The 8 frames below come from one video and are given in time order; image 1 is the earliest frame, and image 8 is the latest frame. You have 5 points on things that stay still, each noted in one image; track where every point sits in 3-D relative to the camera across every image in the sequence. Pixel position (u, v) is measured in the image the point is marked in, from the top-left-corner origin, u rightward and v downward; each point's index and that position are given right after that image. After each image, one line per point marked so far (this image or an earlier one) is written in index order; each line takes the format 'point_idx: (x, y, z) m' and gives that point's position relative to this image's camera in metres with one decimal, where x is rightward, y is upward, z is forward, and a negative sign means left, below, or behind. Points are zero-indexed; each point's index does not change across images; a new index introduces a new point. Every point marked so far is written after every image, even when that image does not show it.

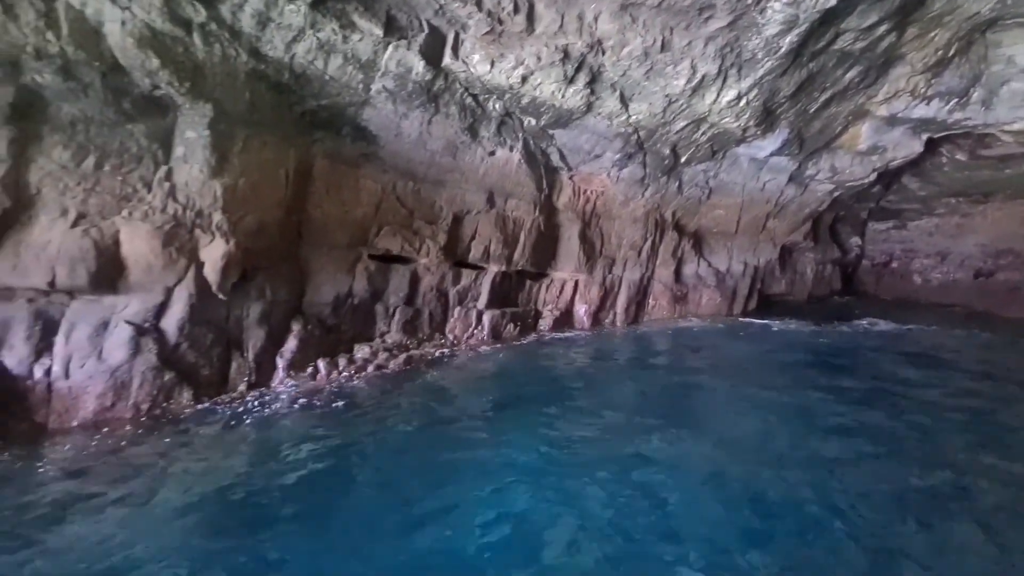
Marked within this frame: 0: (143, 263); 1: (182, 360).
0: (-5.4, +0.3, +7.0) m
1: (-5.1, -1.1, +7.2) m
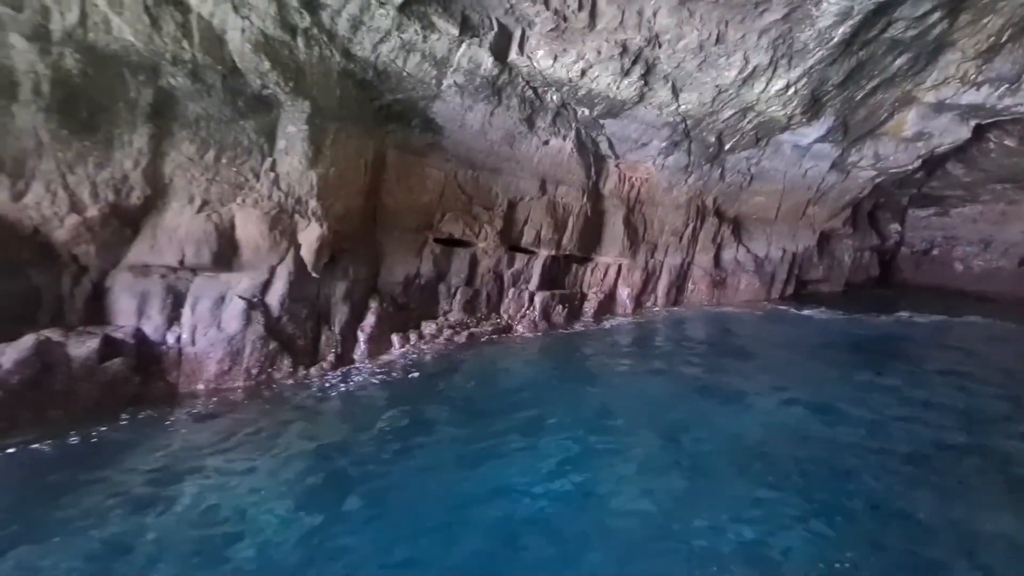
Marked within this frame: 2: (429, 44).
0: (-4.3, +0.7, +7.9) m
1: (-4.0, -0.7, +8.1) m
2: (-1.5, +4.5, +8.8) m
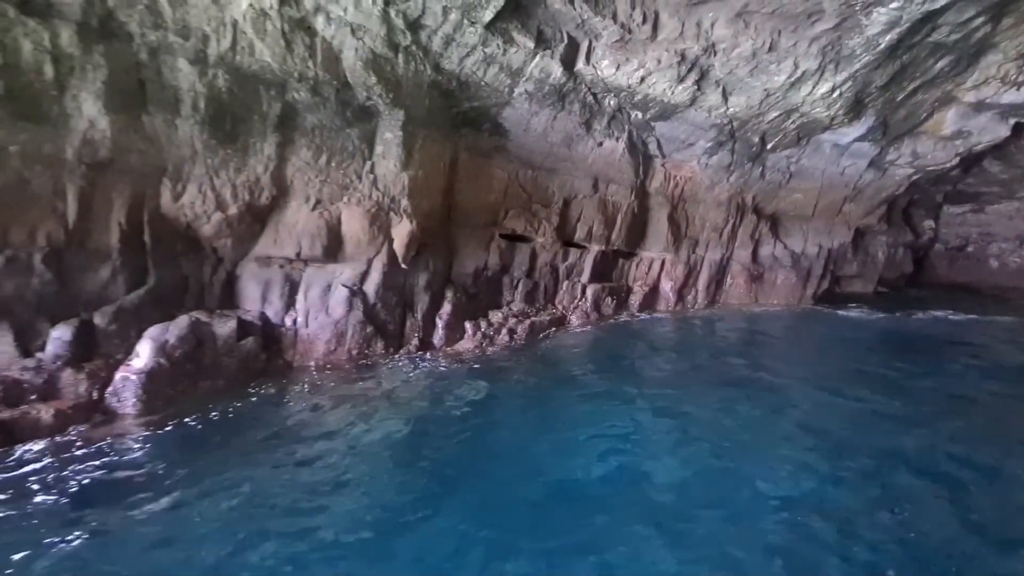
0: (-2.9, +0.9, +8.9) m
1: (-2.6, -0.6, +9.1) m
2: (-0.1, +4.6, +9.7) m
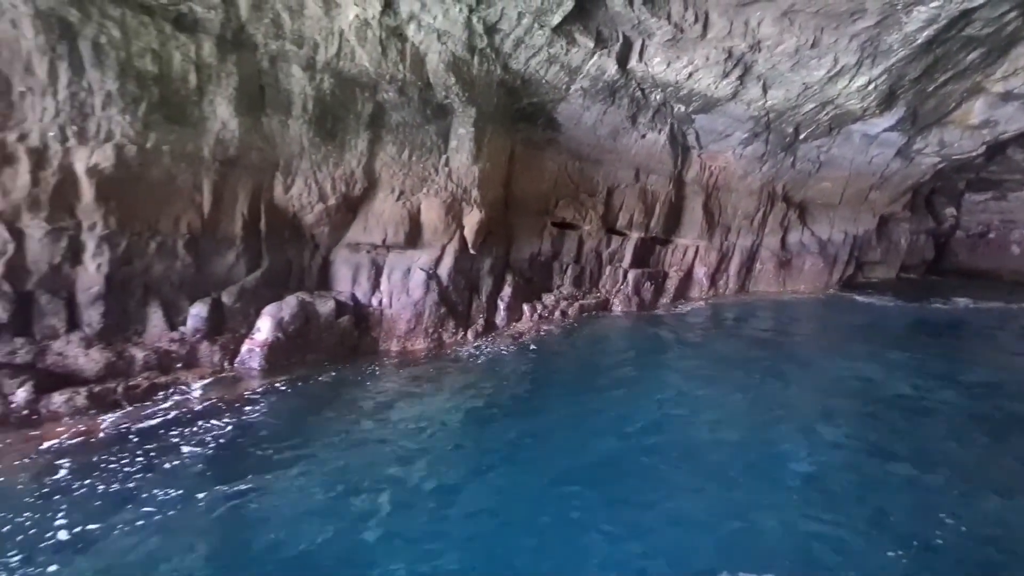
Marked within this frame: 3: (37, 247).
0: (-1.6, +1.2, +9.7) m
1: (-1.3, -0.2, +10.0) m
2: (+1.2, +5.0, +10.4) m
3: (-6.0, +0.5, +6.1) m
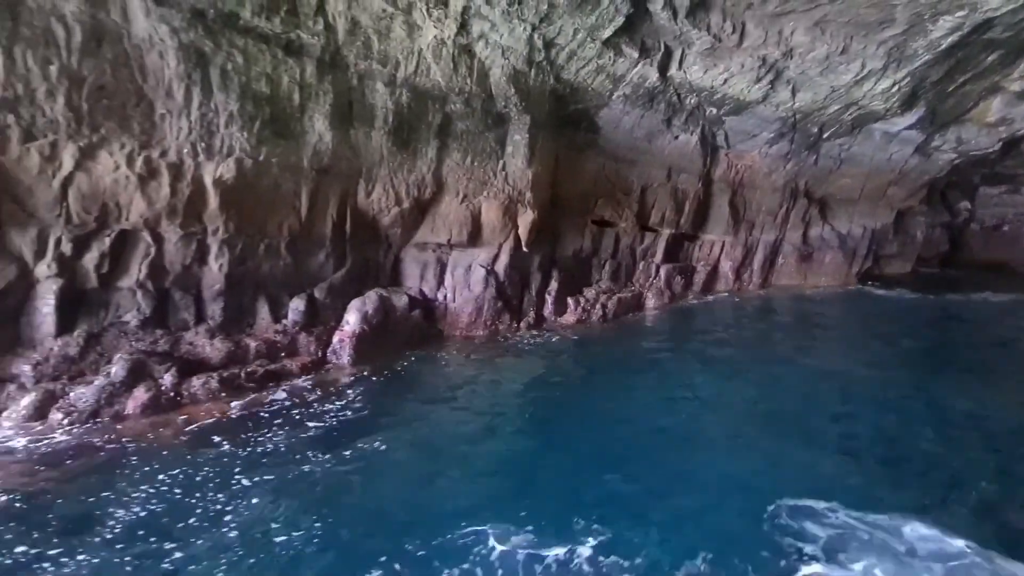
0: (-0.5, +1.3, +10.5) m
1: (-0.2, -0.1, +10.8) m
2: (+2.4, +5.1, +11.1) m
3: (-4.9, +0.5, +7.0) m
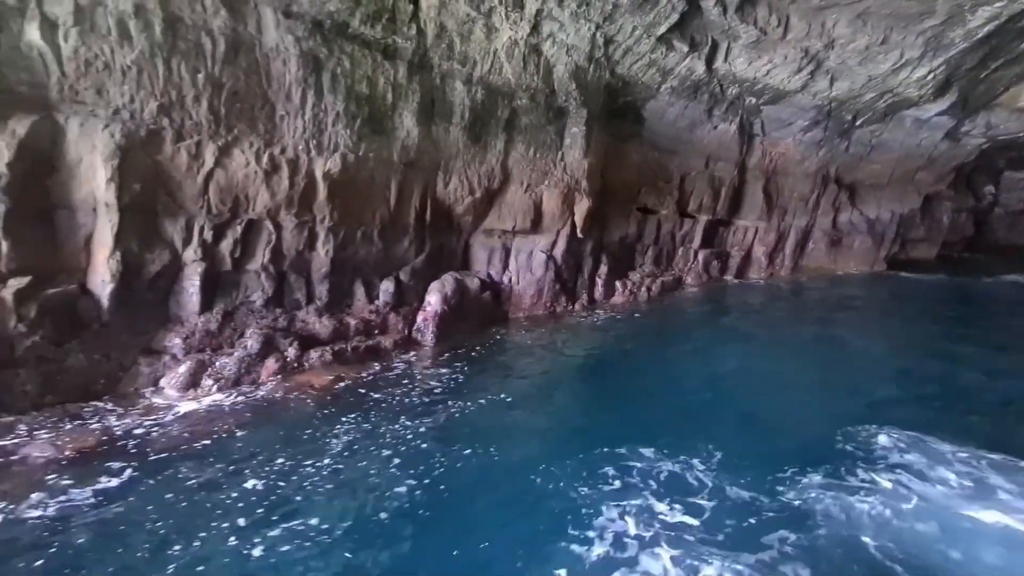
0: (+0.9, +1.7, +11.2) m
1: (+1.2, +0.3, +11.6) m
2: (+3.7, +5.5, +11.7) m
3: (-3.6, +0.8, +7.8) m
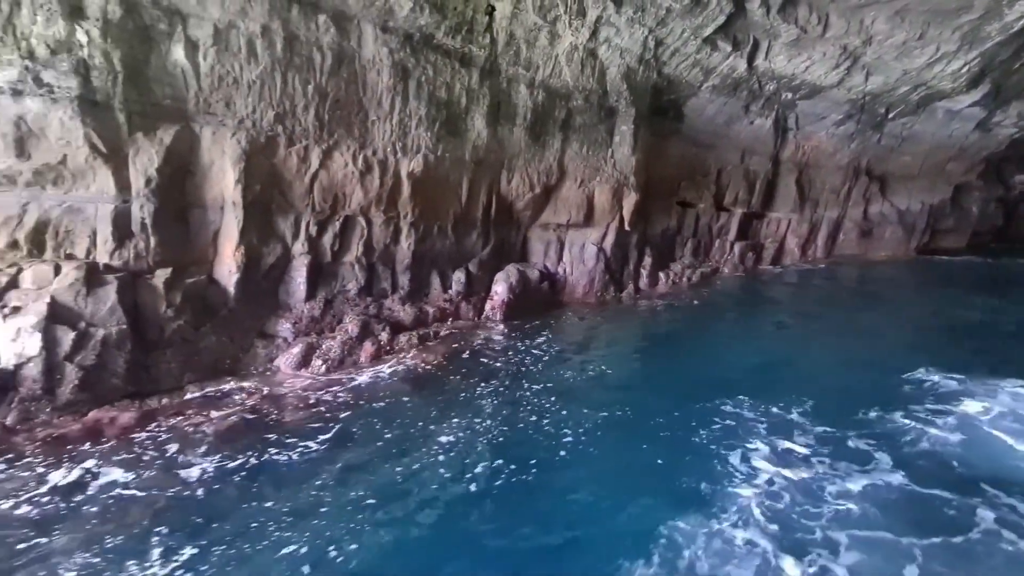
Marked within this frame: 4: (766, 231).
0: (+2.2, +1.9, +11.8) m
1: (+2.5, +0.5, +12.2) m
2: (+5.0, +5.8, +12.2) m
3: (-2.4, +1.0, +8.5) m
4: (+9.4, +2.1, +17.9) m
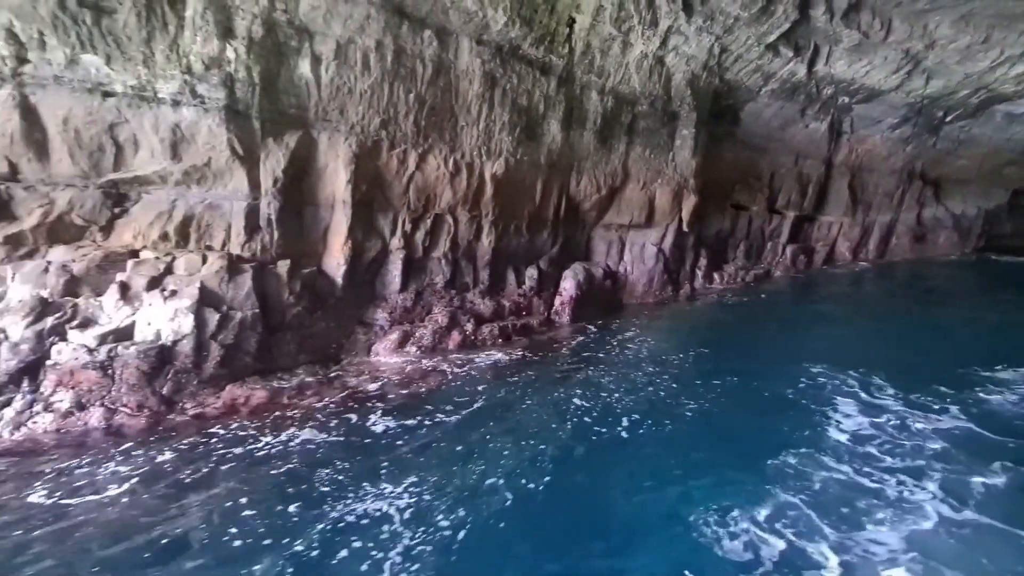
0: (+3.8, +2.0, +12.2) m
1: (+4.1, +0.5, +12.6) m
2: (+6.6, +5.8, +12.5) m
3: (-0.9, +1.1, +9.2) m
4: (+11.3, +2.0, +18.0) m
